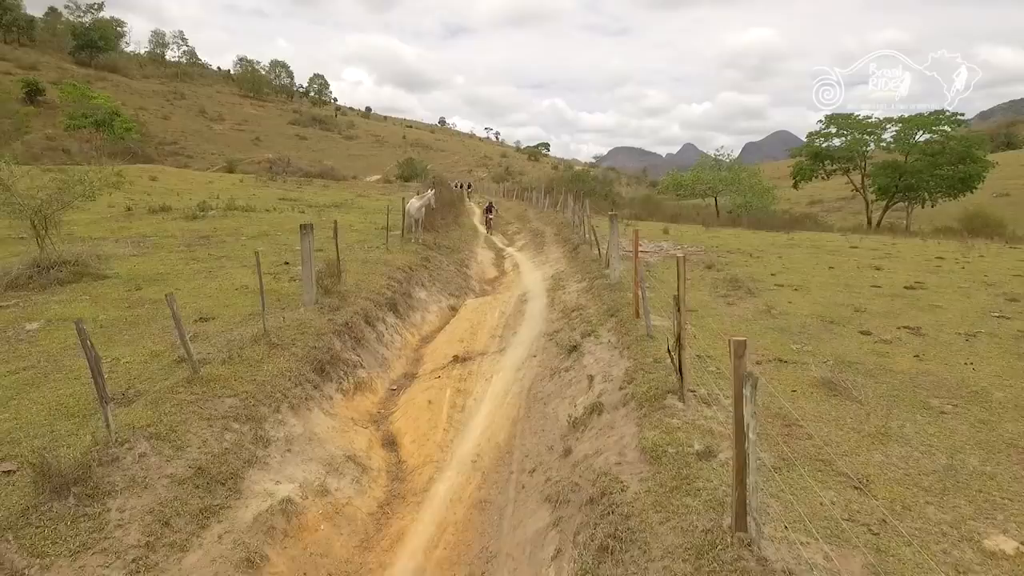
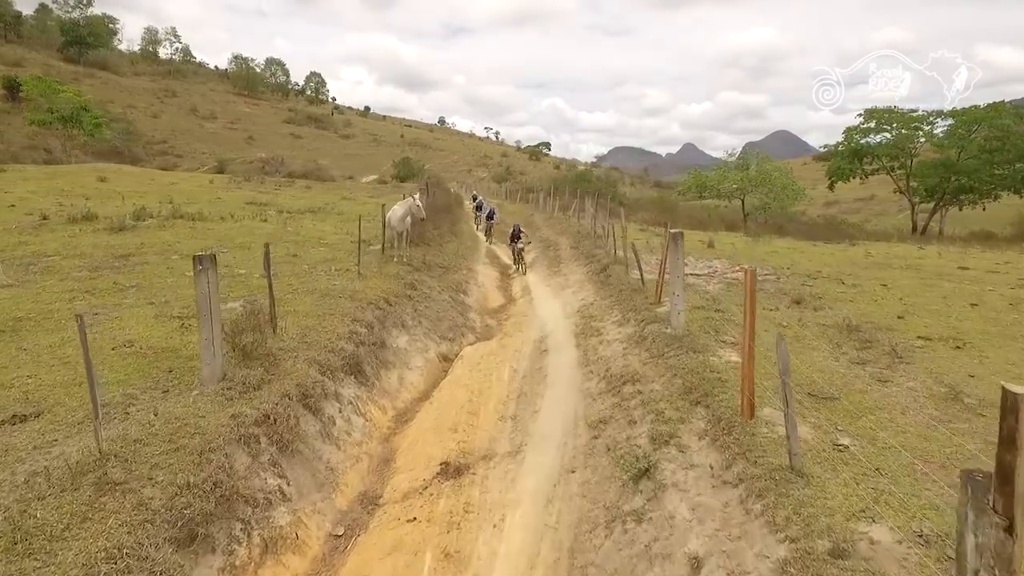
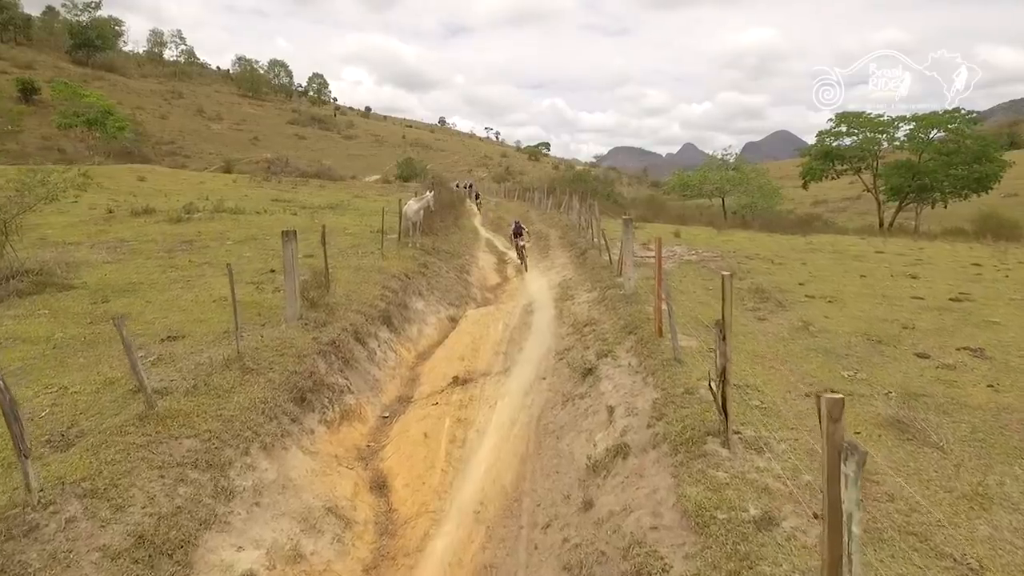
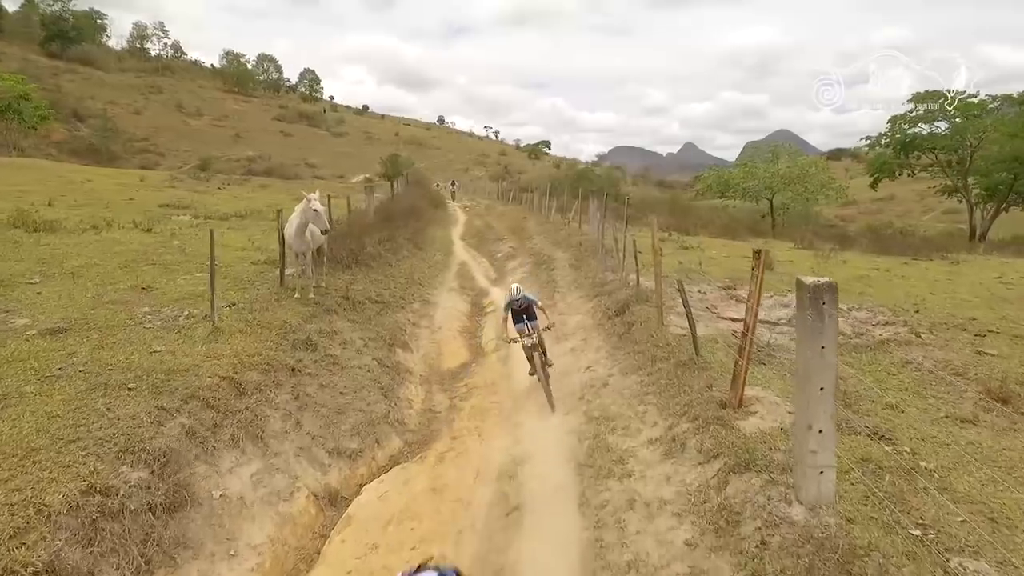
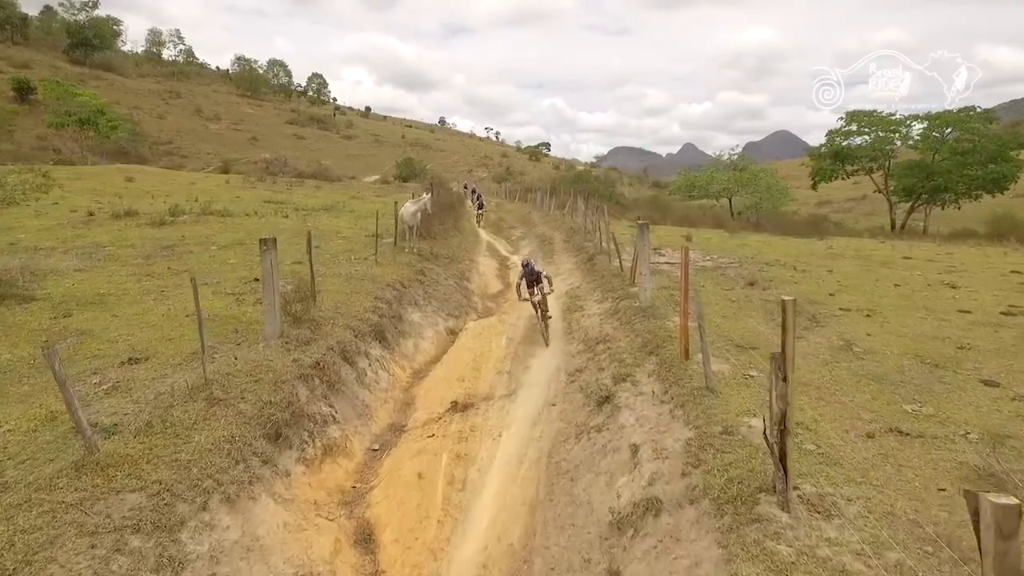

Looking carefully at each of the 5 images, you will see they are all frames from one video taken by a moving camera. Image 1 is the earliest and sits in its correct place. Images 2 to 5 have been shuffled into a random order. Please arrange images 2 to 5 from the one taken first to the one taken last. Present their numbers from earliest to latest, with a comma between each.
3, 5, 2, 4
